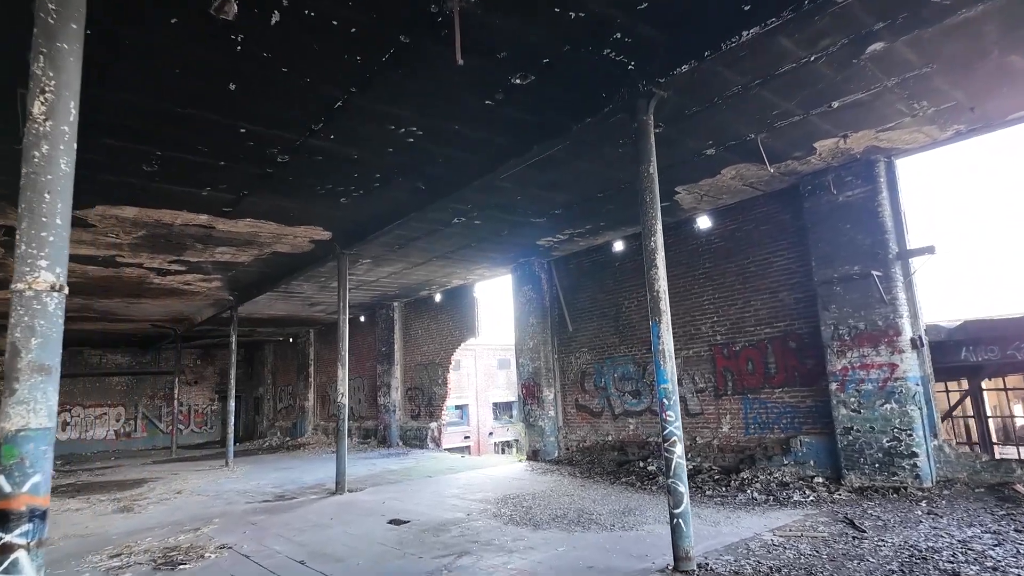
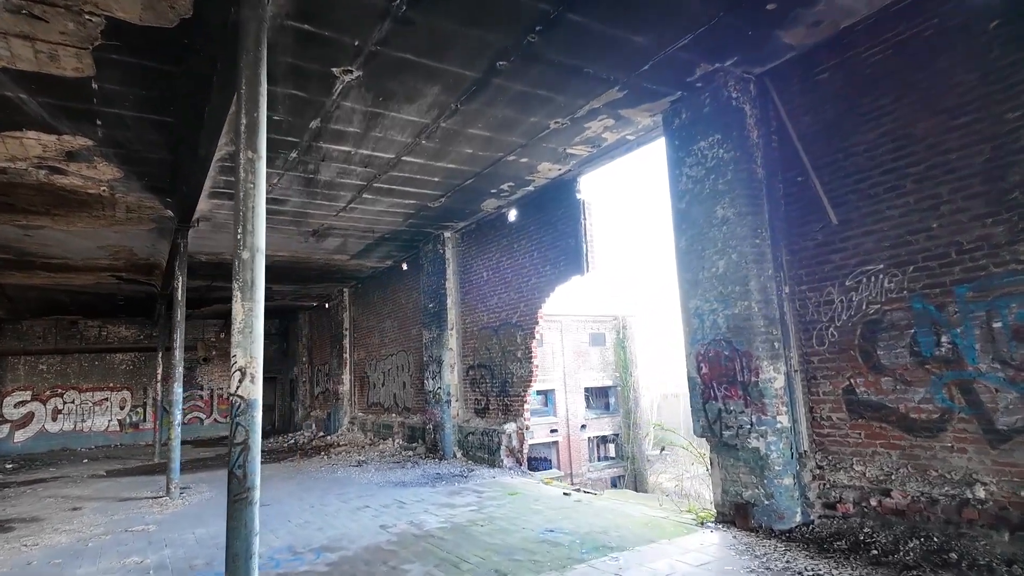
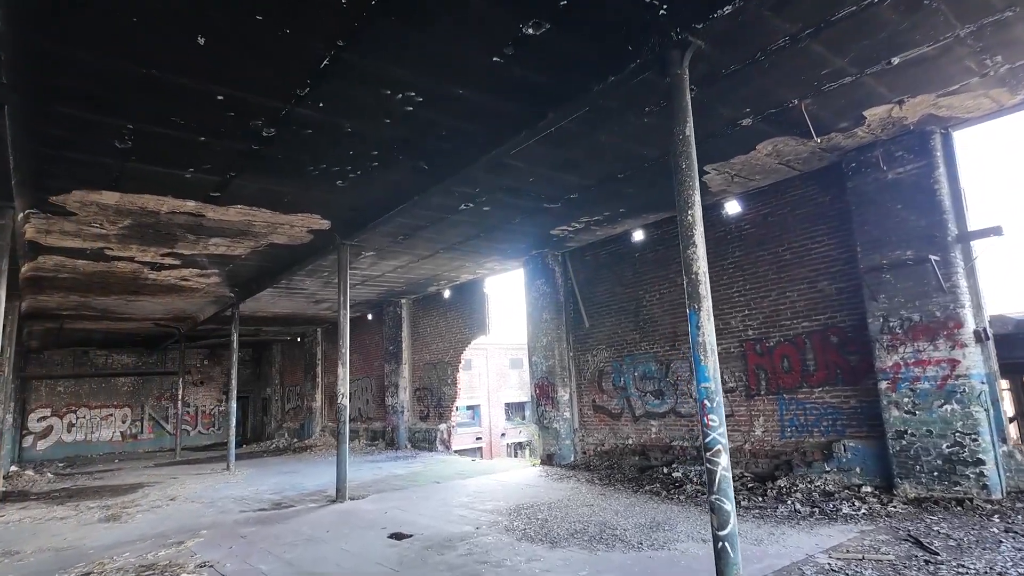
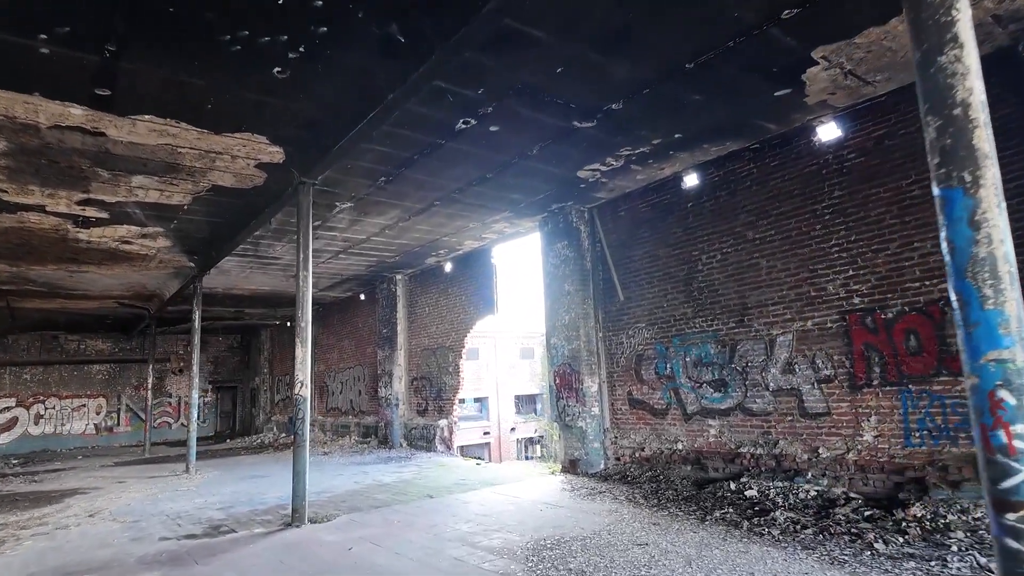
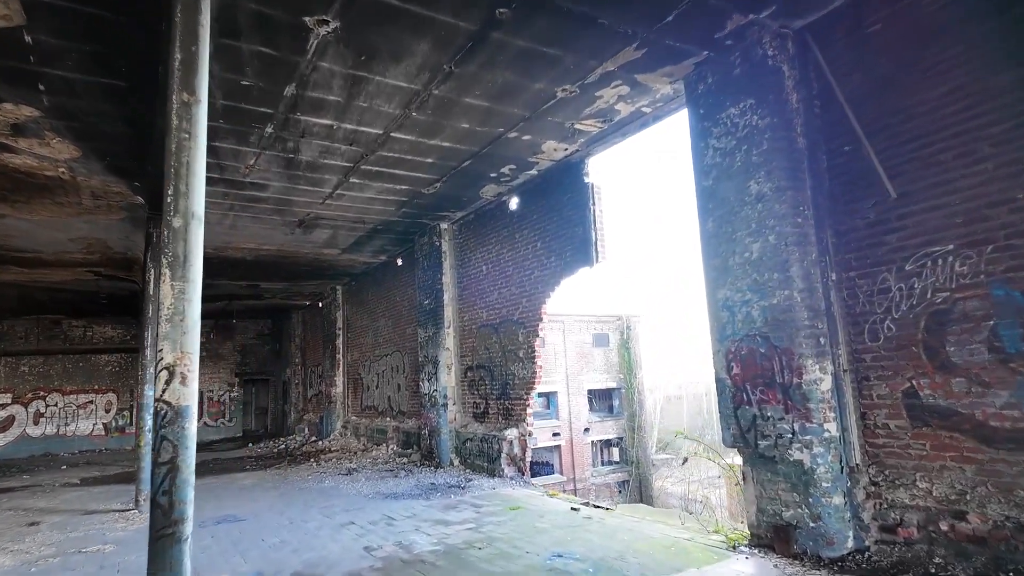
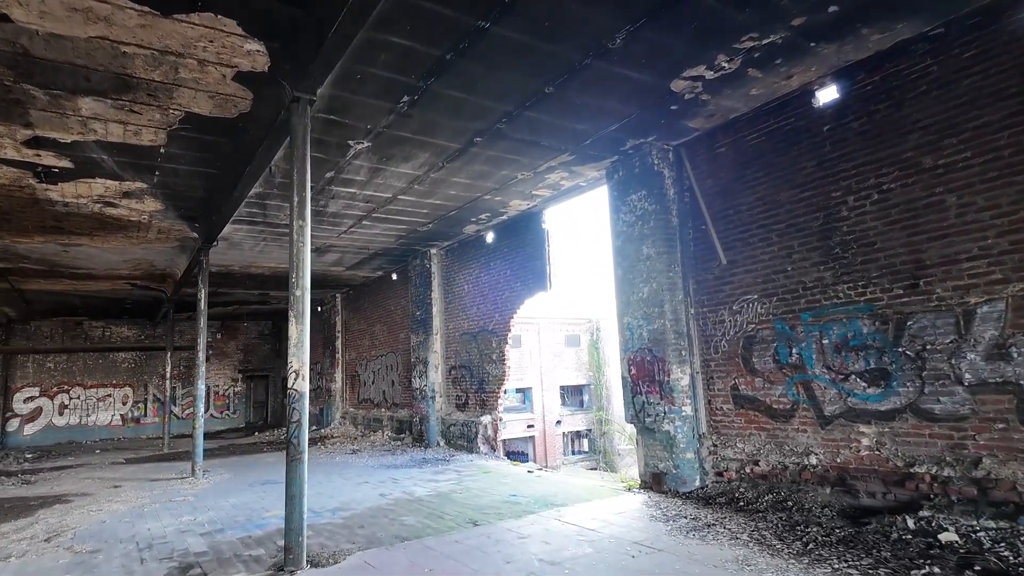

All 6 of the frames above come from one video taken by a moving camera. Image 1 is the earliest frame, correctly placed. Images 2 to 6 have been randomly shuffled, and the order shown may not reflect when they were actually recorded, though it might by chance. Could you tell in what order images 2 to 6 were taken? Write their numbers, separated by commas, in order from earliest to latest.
3, 4, 6, 2, 5
